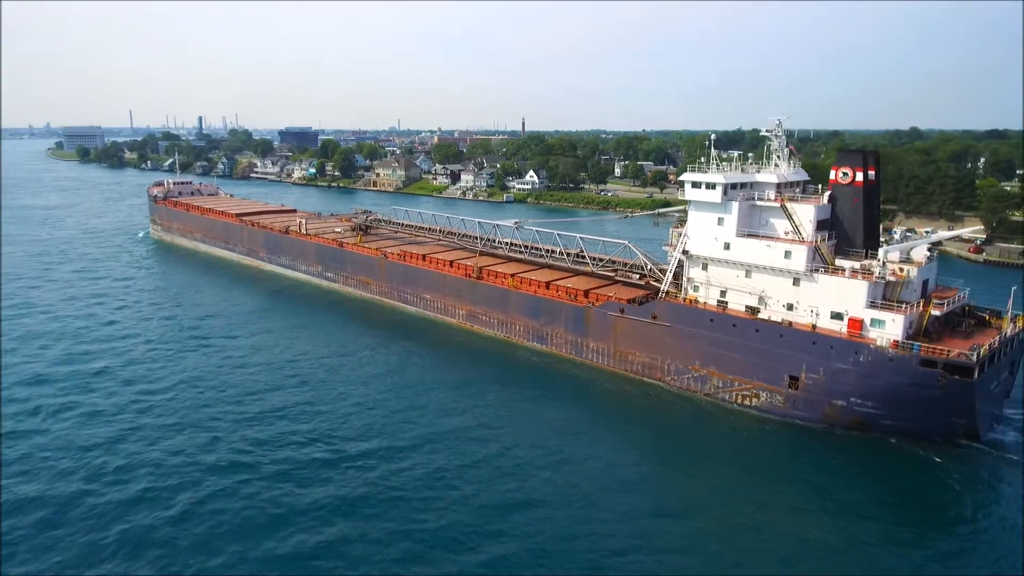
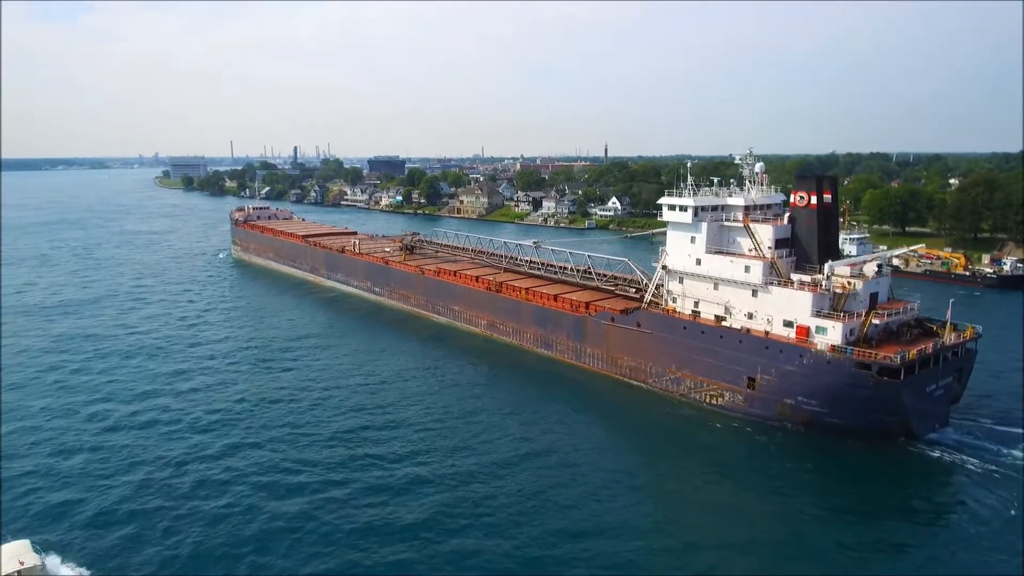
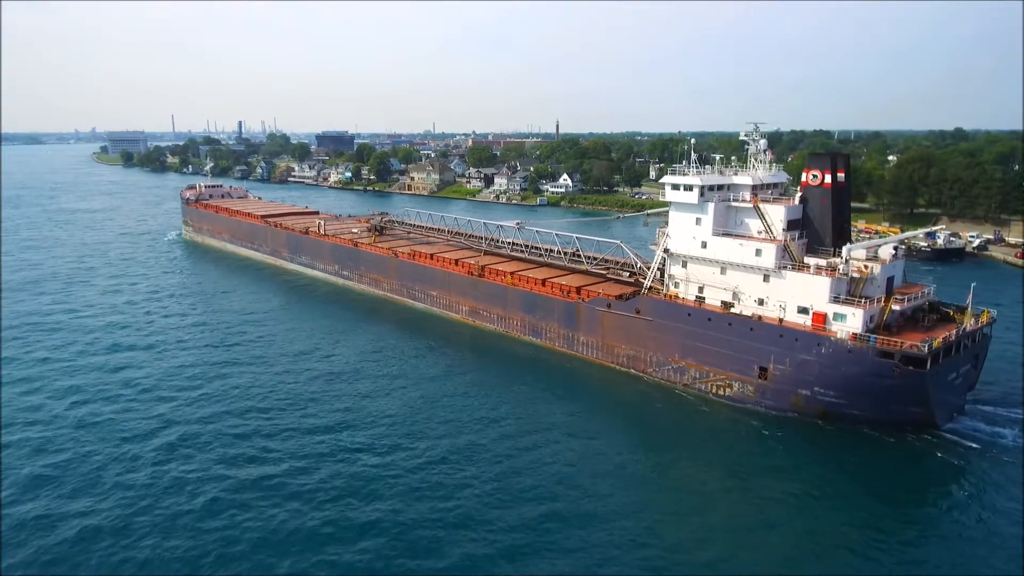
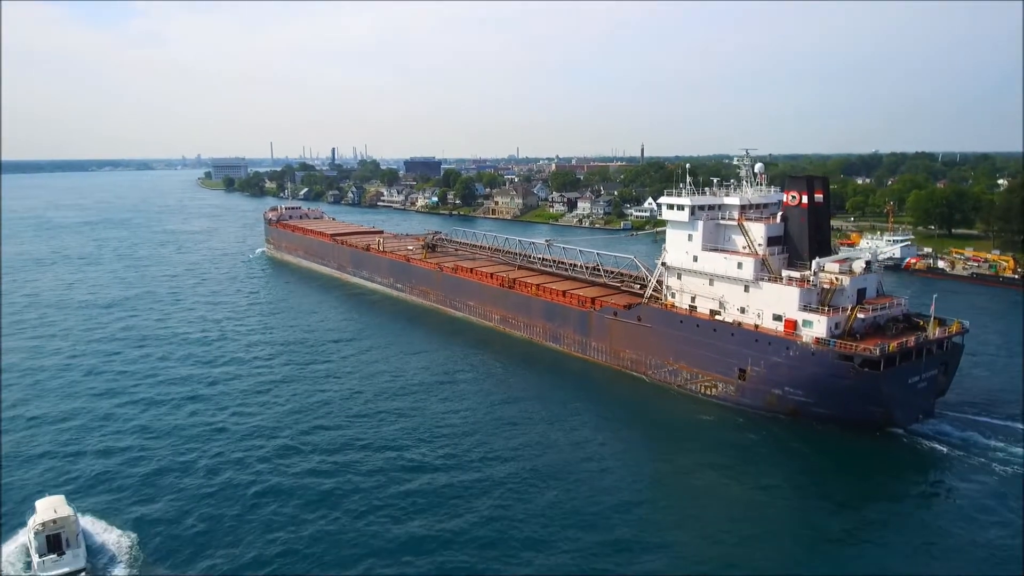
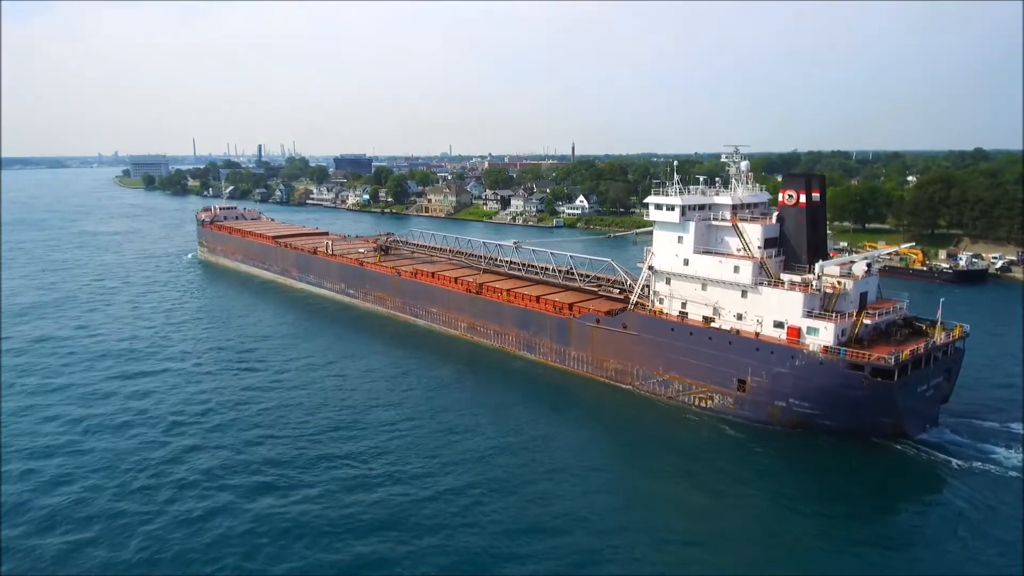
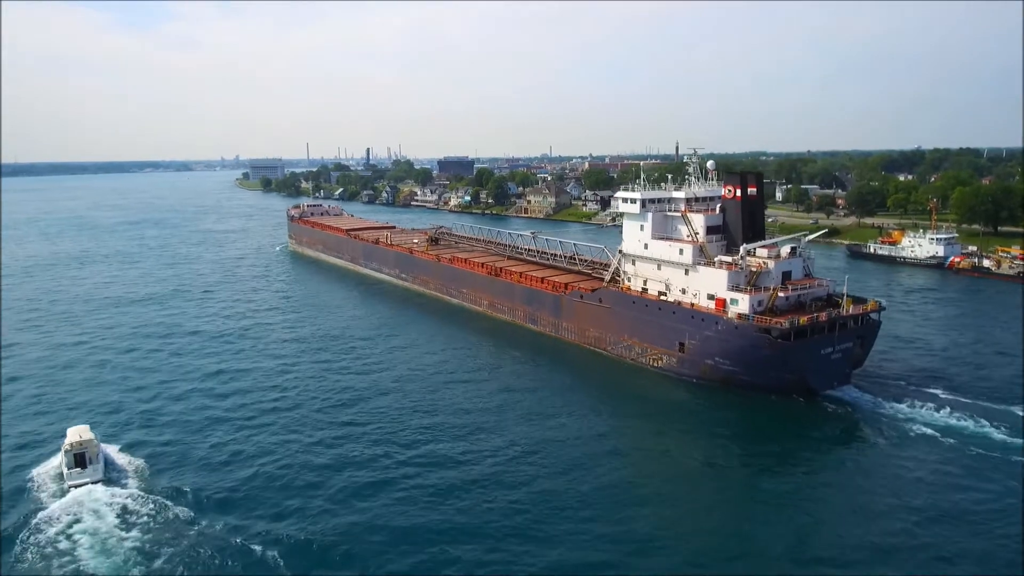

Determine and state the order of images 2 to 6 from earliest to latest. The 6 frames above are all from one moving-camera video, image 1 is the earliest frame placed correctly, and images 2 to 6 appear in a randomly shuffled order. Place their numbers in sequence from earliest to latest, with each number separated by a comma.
3, 5, 2, 4, 6
